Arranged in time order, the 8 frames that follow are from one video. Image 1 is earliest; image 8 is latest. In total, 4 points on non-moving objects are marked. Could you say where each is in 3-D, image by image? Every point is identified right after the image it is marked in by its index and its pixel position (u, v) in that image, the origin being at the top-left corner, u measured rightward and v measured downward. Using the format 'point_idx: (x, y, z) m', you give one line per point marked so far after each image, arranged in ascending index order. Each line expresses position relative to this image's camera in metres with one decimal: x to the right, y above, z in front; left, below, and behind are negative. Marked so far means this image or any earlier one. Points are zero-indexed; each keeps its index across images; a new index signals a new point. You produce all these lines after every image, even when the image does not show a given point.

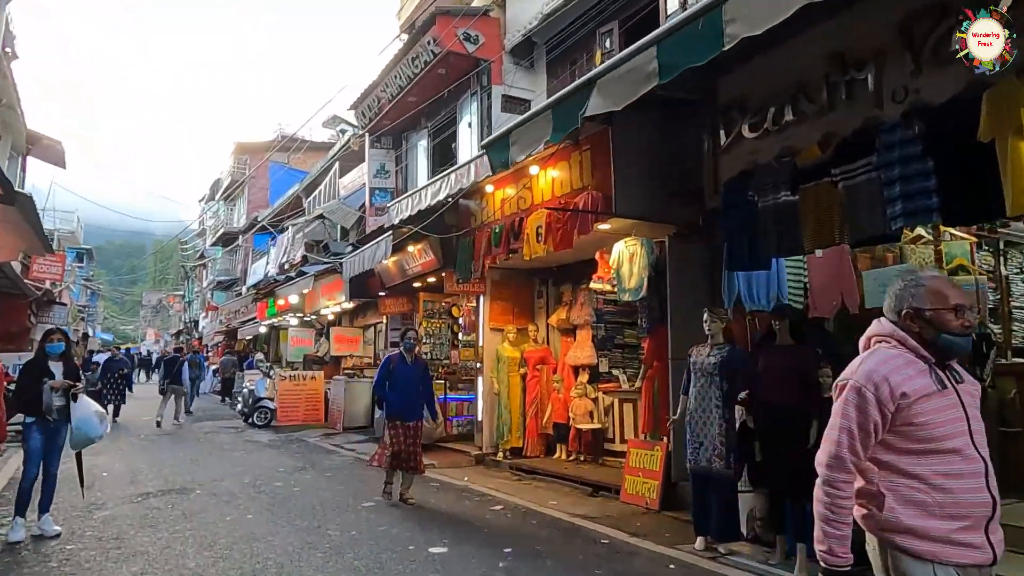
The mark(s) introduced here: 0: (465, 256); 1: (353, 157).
0: (-0.7, +0.4, +9.0) m
1: (-4.2, +3.5, +17.4) m
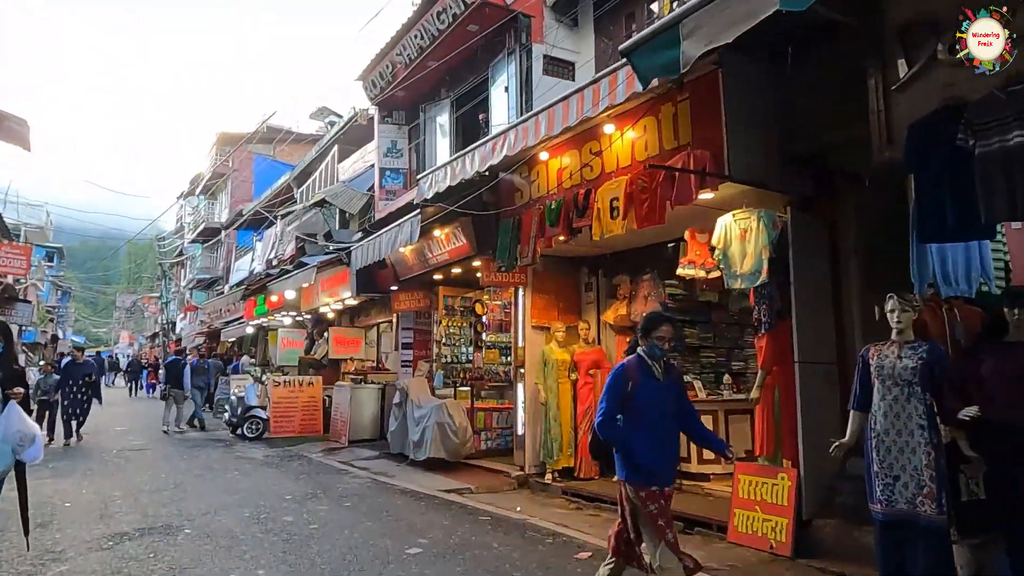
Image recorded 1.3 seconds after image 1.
0: (-0.1, +0.5, +7.6) m
1: (-3.8, +3.5, +15.9) m
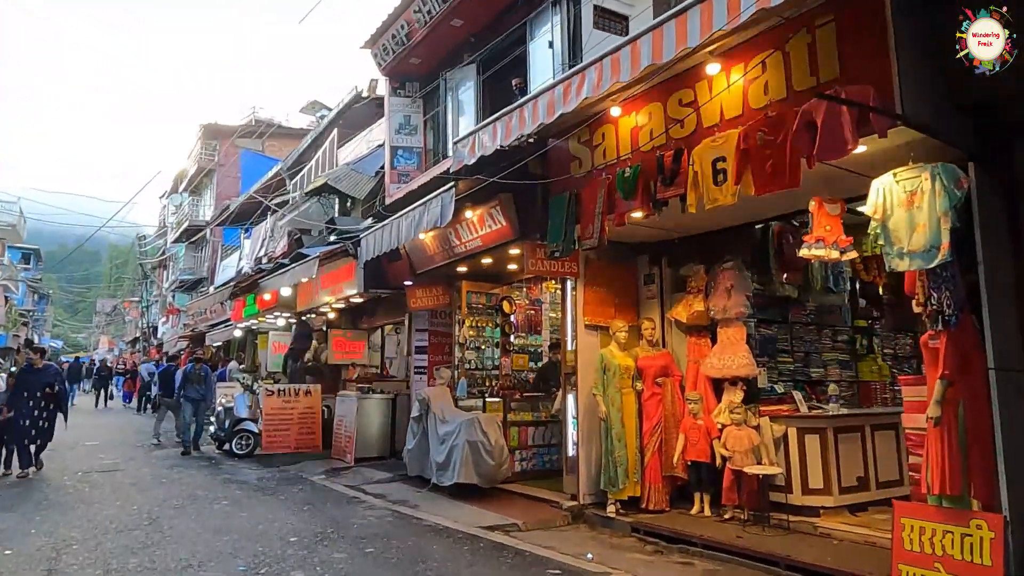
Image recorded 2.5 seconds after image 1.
0: (+0.5, +0.6, +6.2) m
1: (-3.4, +3.6, +14.4) m
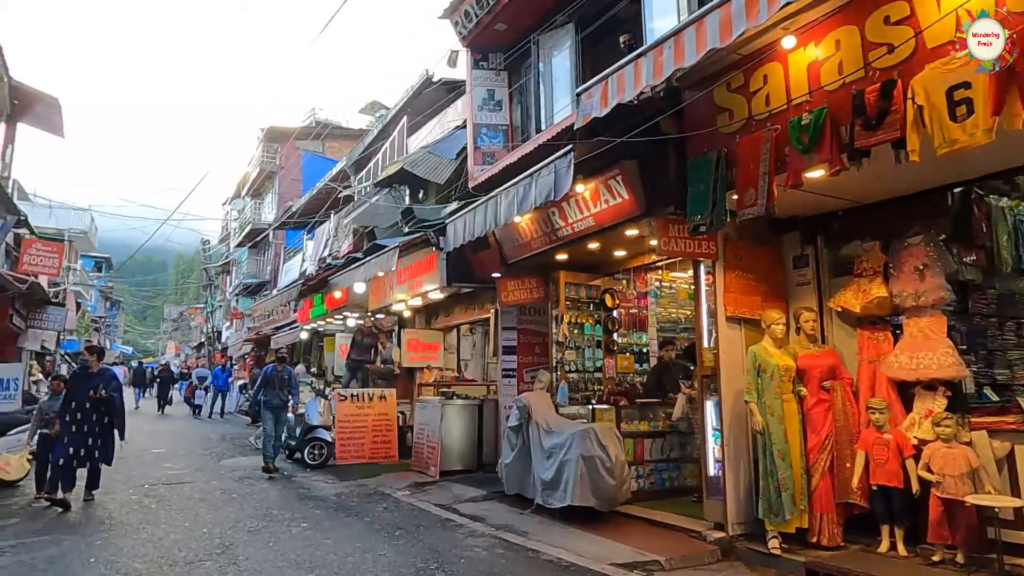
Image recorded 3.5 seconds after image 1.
0: (+1.5, +0.8, +5.0) m
1: (-1.8, +3.6, +13.5) m
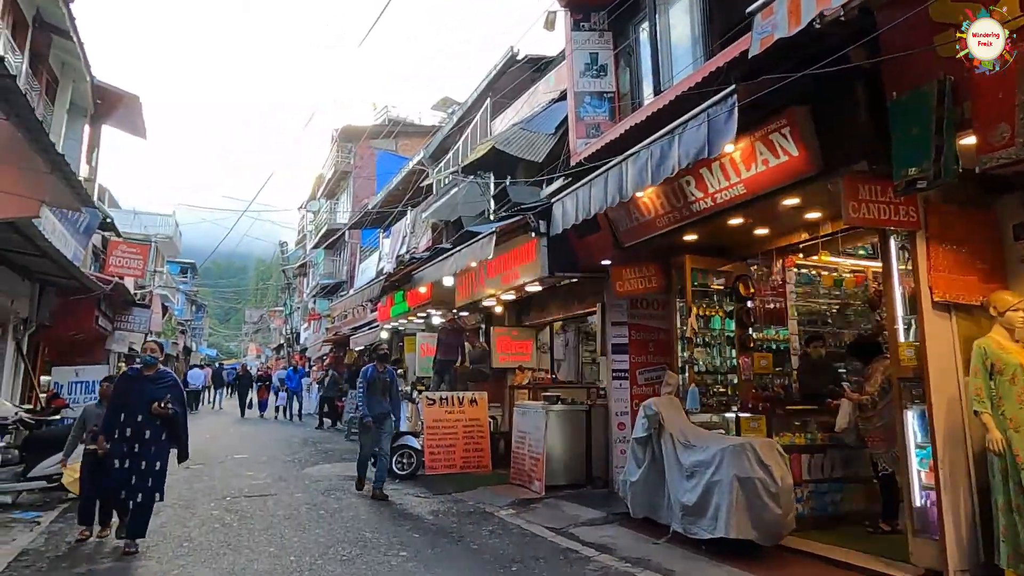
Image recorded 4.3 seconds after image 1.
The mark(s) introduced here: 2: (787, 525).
0: (+2.4, +0.9, +3.8) m
1: (-0.1, +3.7, +12.6) m
2: (+2.1, -1.8, +5.0) m
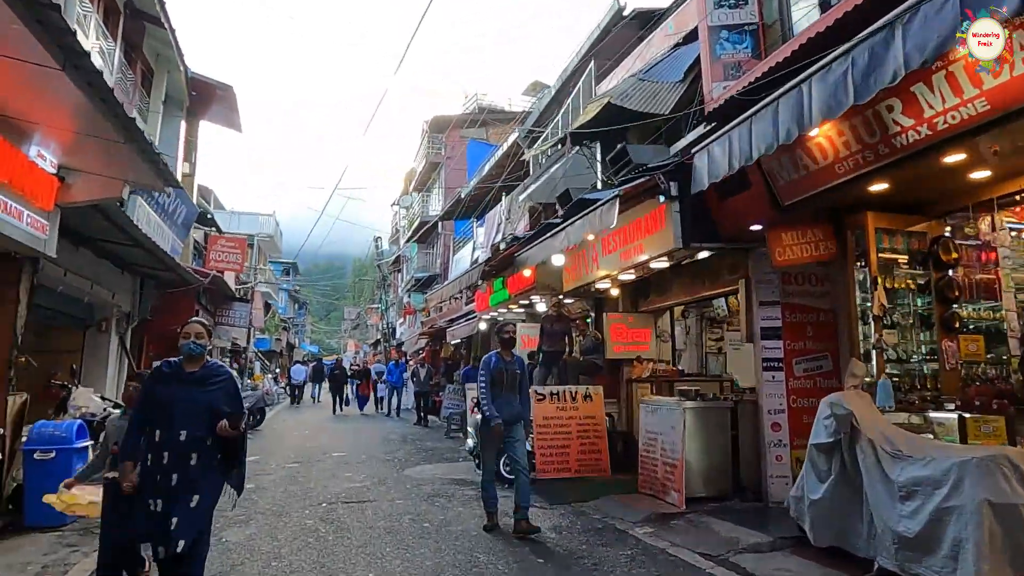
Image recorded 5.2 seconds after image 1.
0: (+3.1, +1.2, +2.3) m
1: (+1.7, +4.0, +11.4) m
2: (+3.0, -1.5, +3.5) m
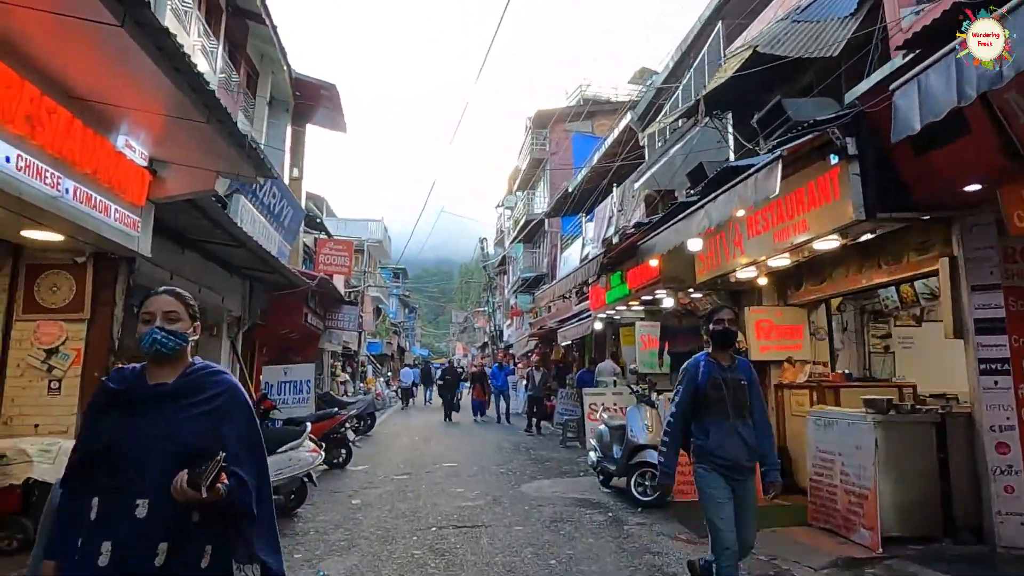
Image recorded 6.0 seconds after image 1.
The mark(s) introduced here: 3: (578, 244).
0: (+3.4, +1.4, +0.8) m
1: (+3.5, +4.1, +10.0) m
2: (+3.6, -1.3, +2.0) m
3: (+2.0, +1.3, +19.8) m
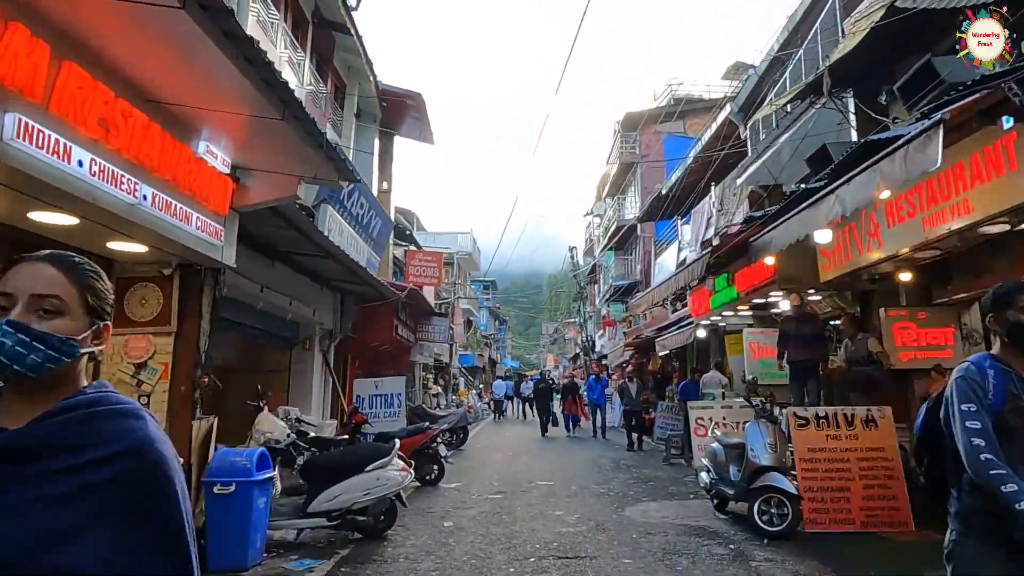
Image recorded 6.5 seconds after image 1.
0: (+3.5, +1.5, -0.2) m
1: (+4.7, +4.1, +8.9) m
2: (+3.9, -1.2, +0.9) m
3: (+4.6, +1.1, +18.8) m
